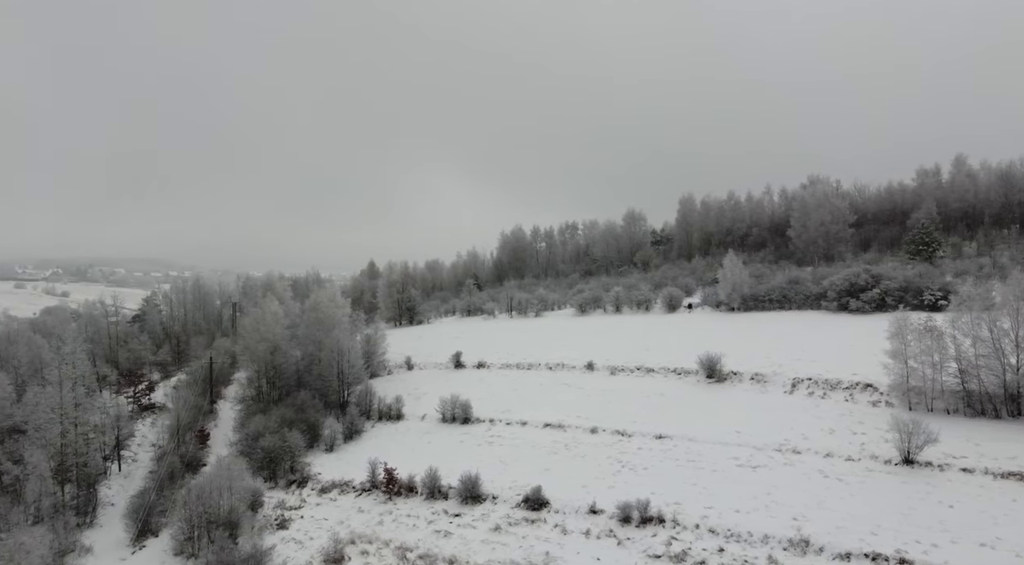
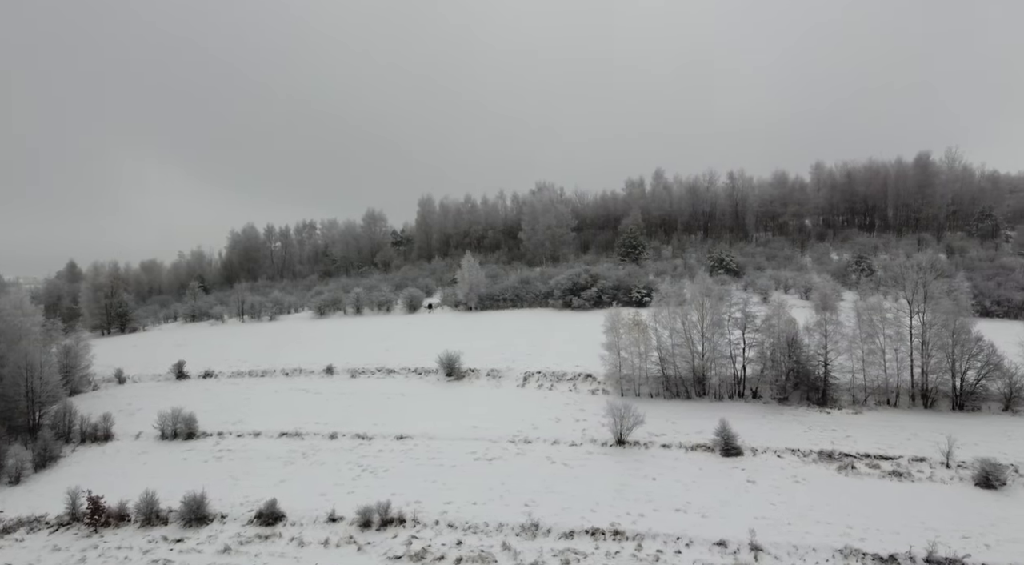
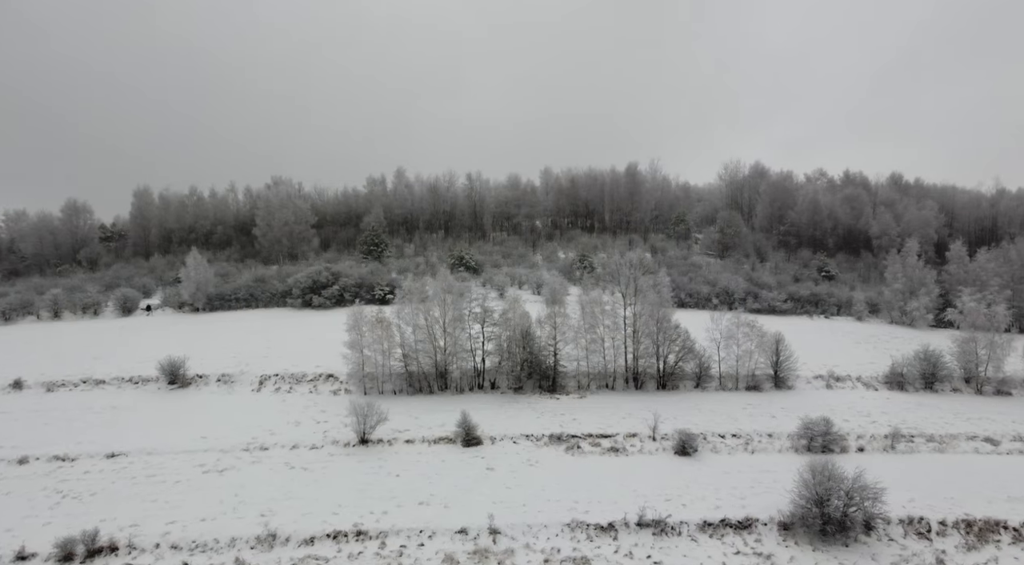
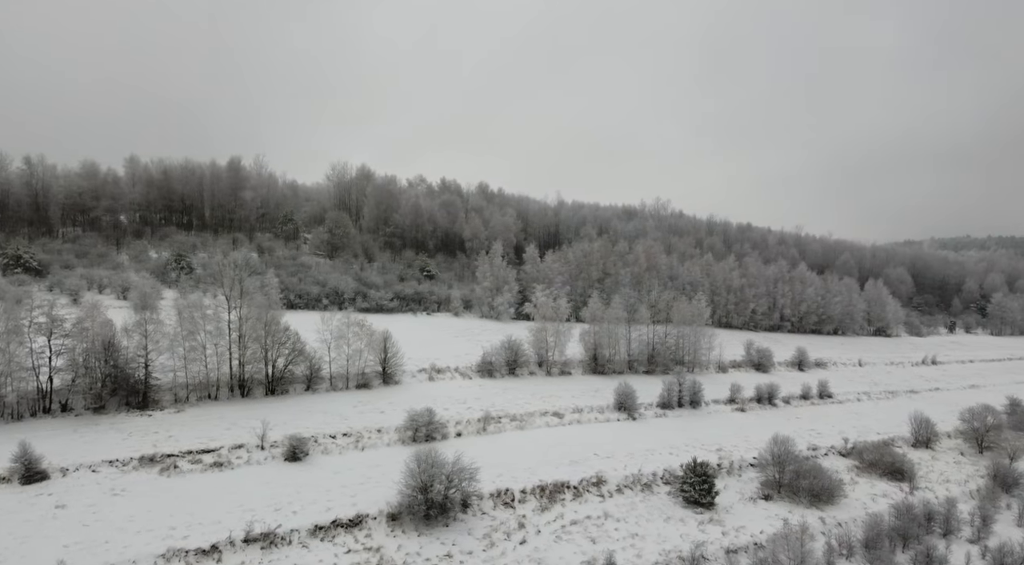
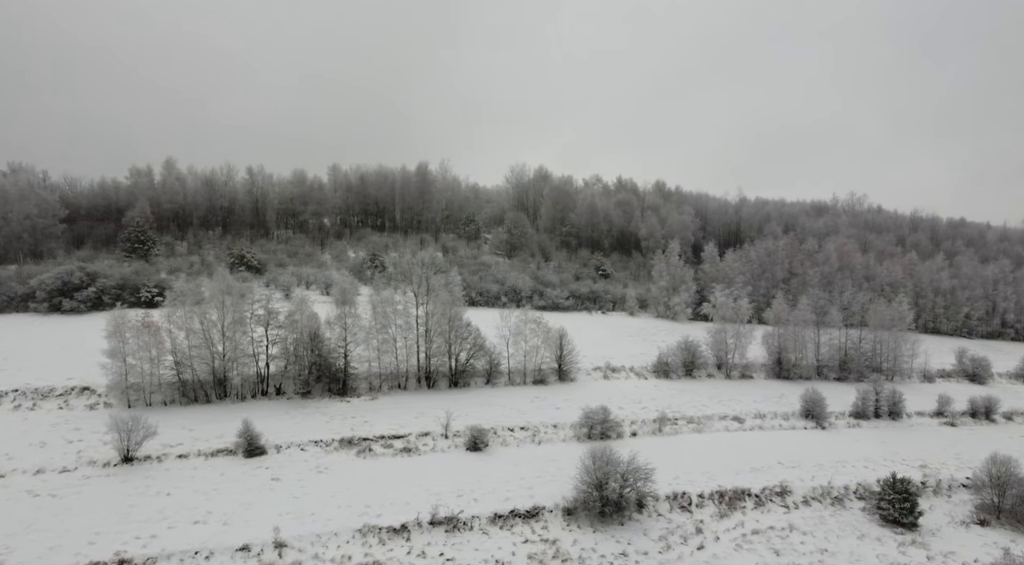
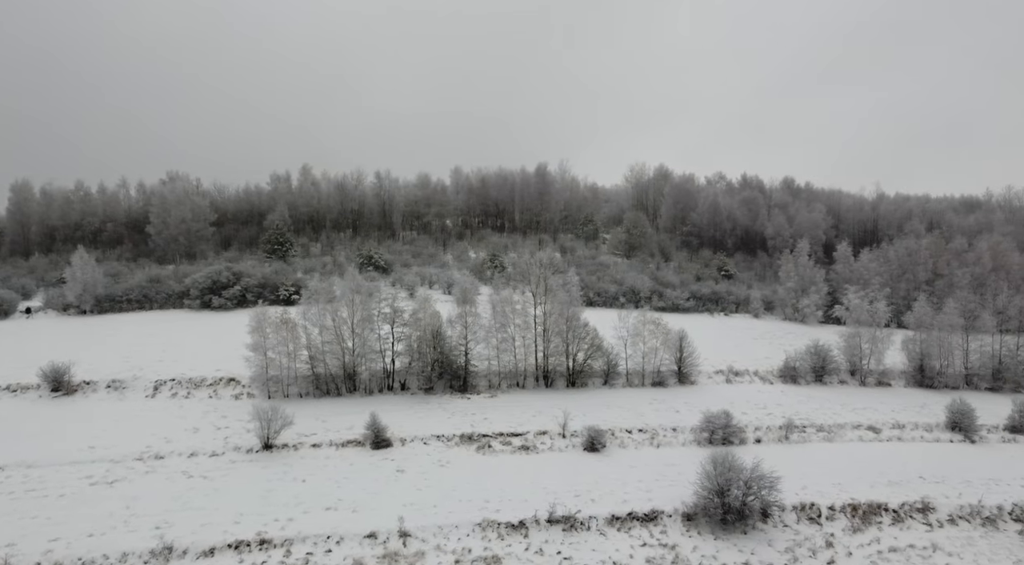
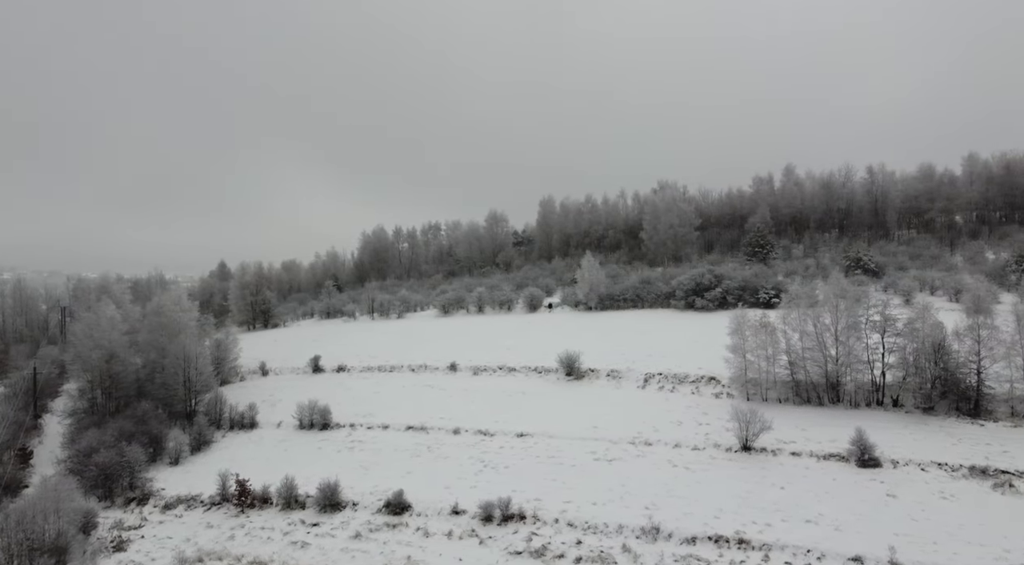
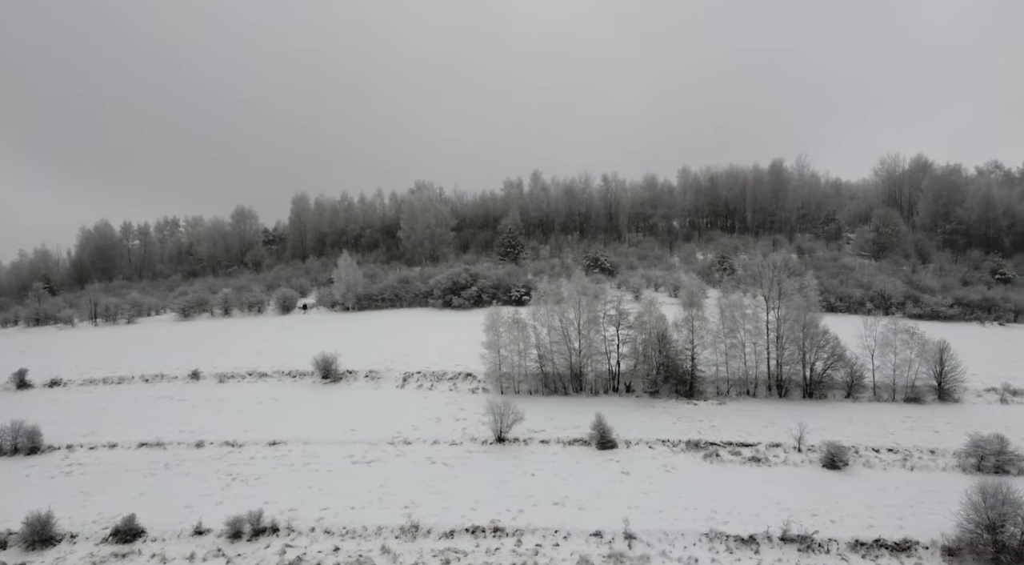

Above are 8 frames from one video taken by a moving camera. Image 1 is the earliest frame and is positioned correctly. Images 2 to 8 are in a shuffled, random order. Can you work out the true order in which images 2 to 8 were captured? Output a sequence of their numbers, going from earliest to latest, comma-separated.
7, 2, 8, 3, 6, 5, 4
